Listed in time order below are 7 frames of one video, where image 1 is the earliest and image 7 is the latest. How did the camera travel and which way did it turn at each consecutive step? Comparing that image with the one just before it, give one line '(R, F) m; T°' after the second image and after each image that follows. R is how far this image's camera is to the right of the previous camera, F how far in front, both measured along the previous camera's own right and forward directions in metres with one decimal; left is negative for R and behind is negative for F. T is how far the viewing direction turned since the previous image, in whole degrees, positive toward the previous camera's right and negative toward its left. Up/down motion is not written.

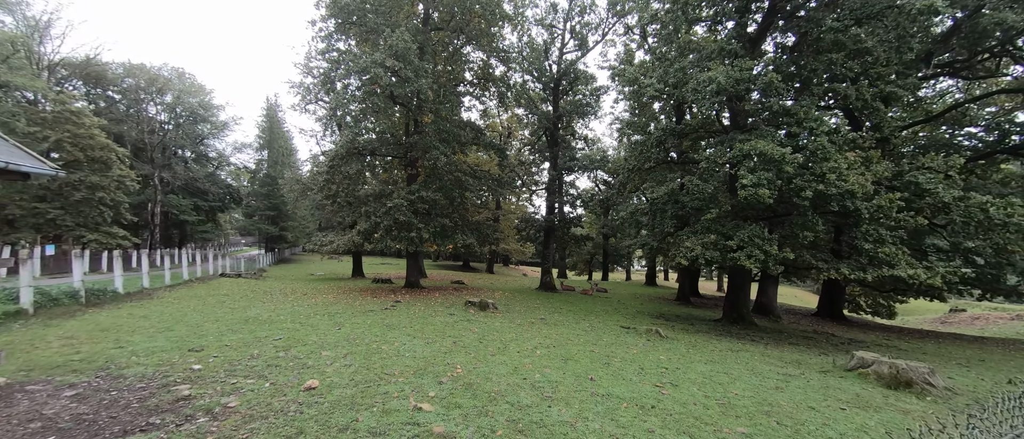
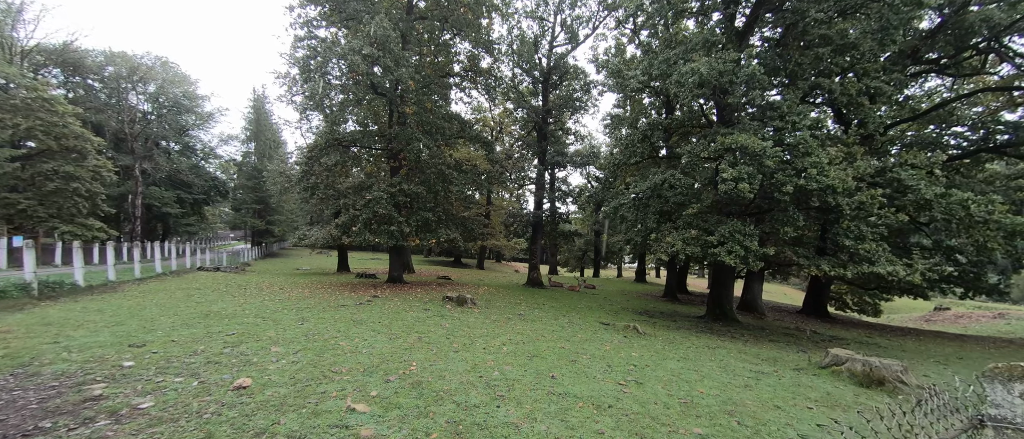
(+0.4, +0.2) m; +1°
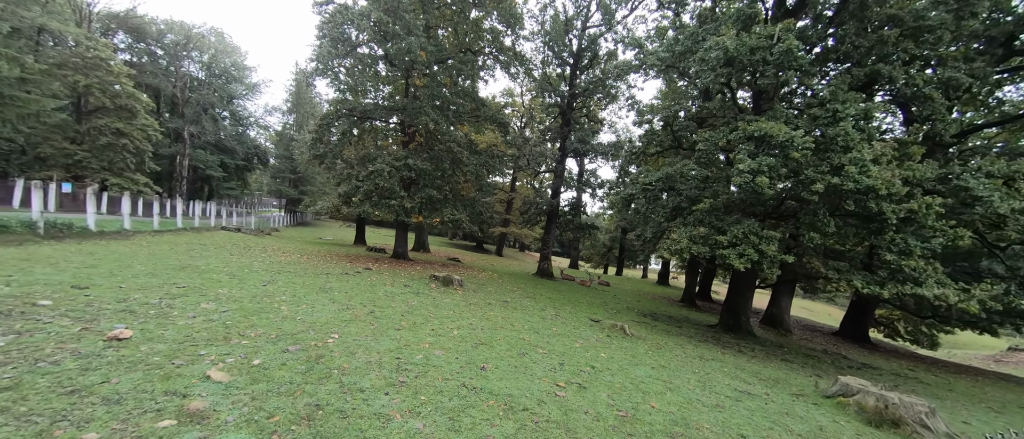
(+0.9, +0.6) m; -5°
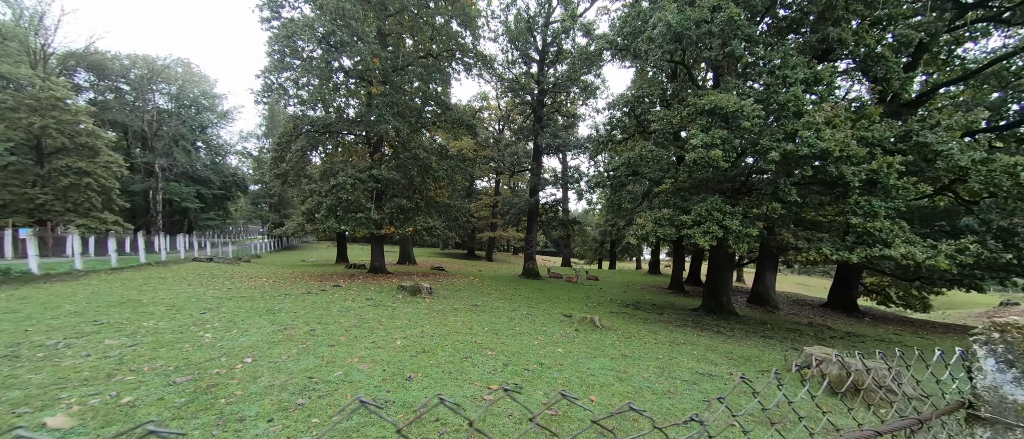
(+0.7, +0.3) m; +1°
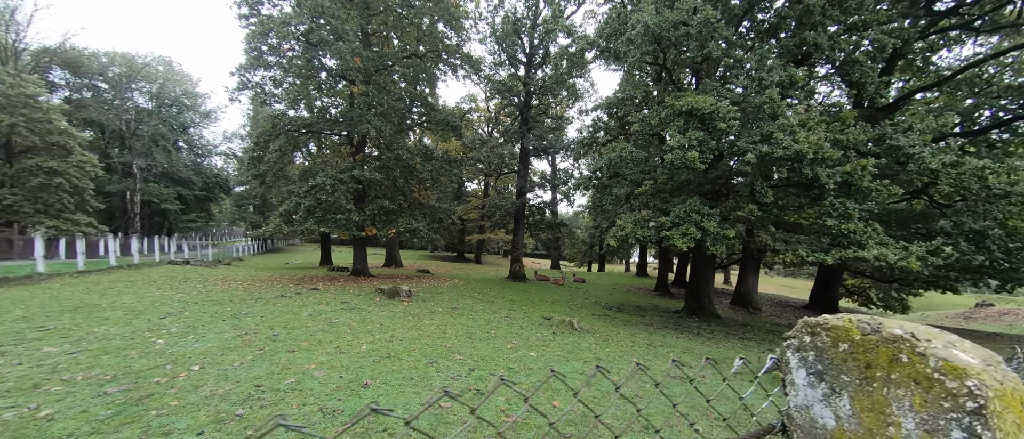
(+0.3, +0.1) m; +1°
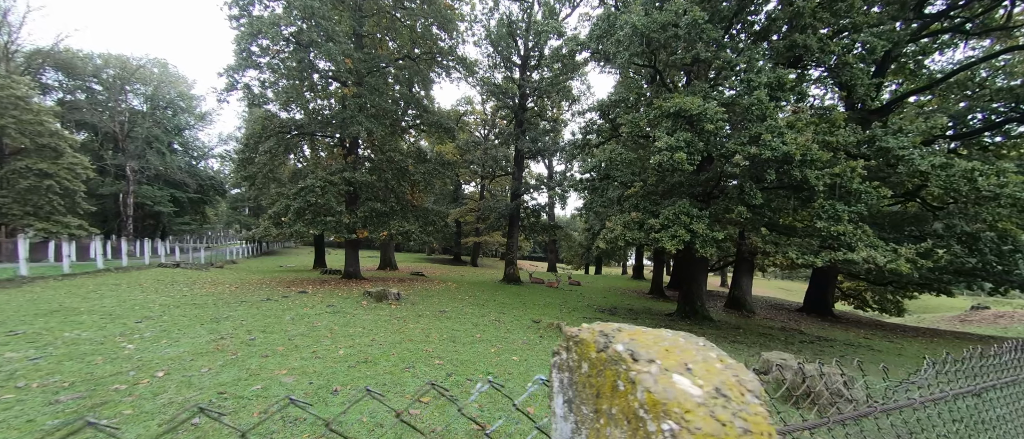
(+0.2, +0.1) m; 0°
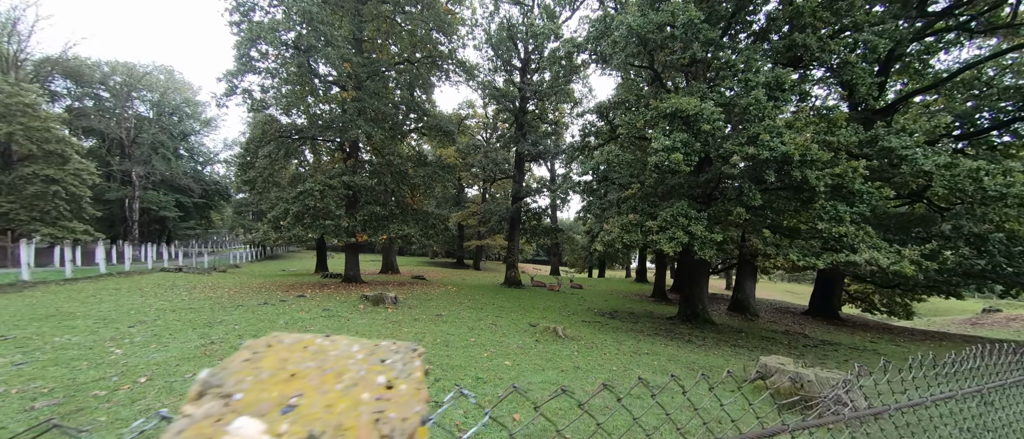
(+0.2, +0.1) m; -1°
